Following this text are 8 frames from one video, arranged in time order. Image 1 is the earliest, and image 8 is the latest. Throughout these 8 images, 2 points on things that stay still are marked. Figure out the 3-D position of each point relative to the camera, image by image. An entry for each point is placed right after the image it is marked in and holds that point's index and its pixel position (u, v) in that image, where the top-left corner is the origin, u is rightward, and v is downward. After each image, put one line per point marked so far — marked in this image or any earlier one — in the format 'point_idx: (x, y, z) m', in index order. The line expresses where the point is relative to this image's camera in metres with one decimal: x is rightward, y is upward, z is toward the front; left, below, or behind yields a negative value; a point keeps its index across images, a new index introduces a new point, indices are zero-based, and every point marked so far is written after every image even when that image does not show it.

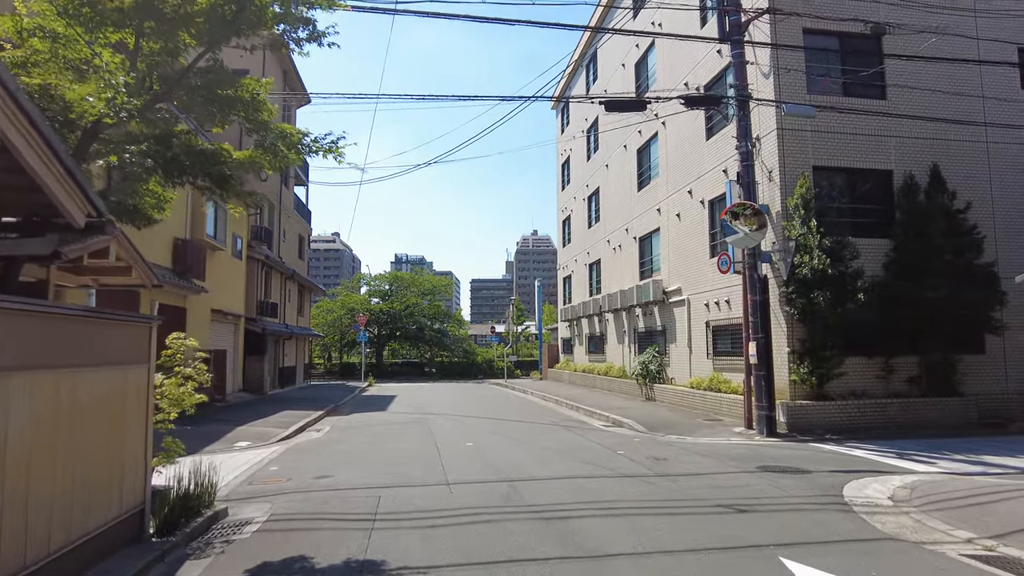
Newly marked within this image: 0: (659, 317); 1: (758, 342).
0: (+4.3, -0.9, +19.5) m
1: (+4.5, -1.0, +12.2) m
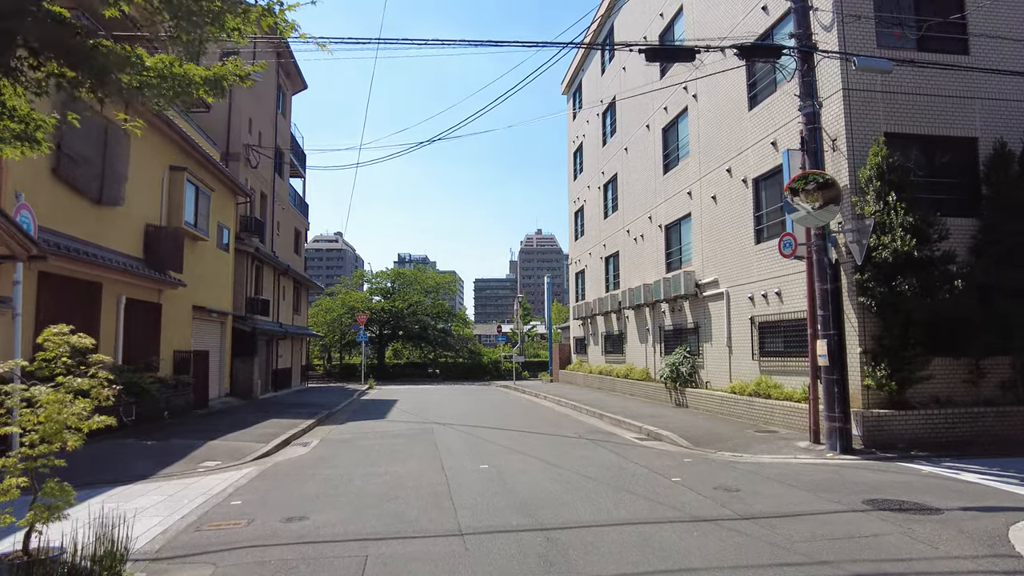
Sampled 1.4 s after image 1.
0: (+4.7, -0.7, +17.5) m
1: (+4.8, -0.8, +10.1) m
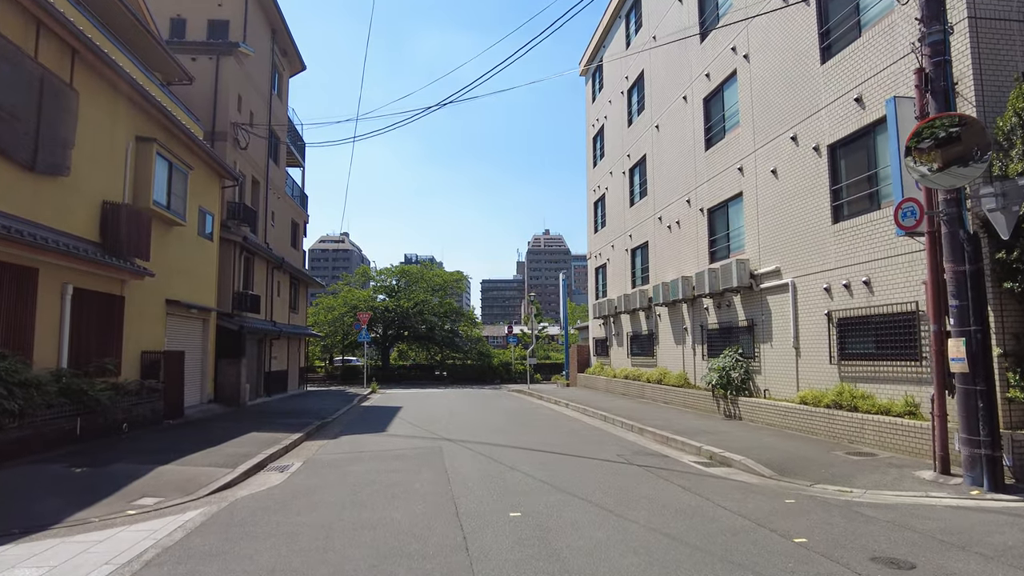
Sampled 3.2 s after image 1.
0: (+5.2, -0.5, +15.0) m
1: (+5.2, -0.6, +7.6) m
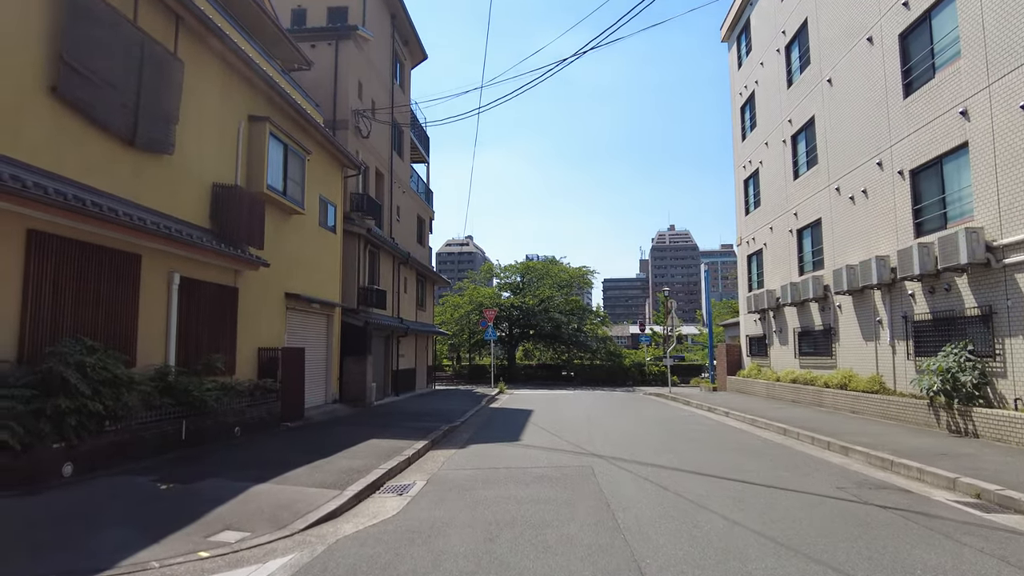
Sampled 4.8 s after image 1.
0: (+8.0, -0.1, +11.6) m
1: (+6.7, -0.2, +4.3) m
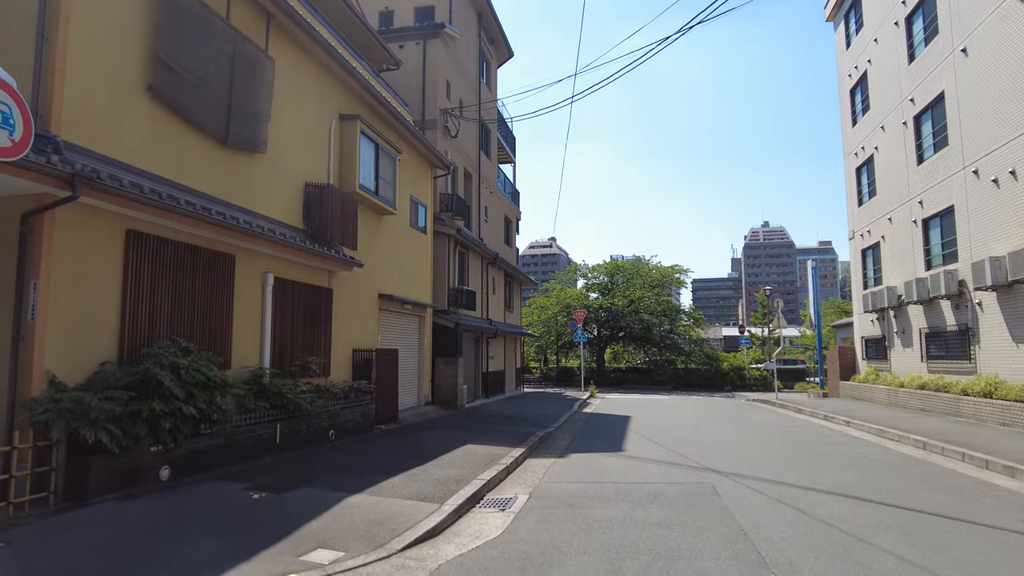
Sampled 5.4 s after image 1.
0: (+9.5, 0.0, +9.7) m
1: (+7.4, -0.1, +2.7) m
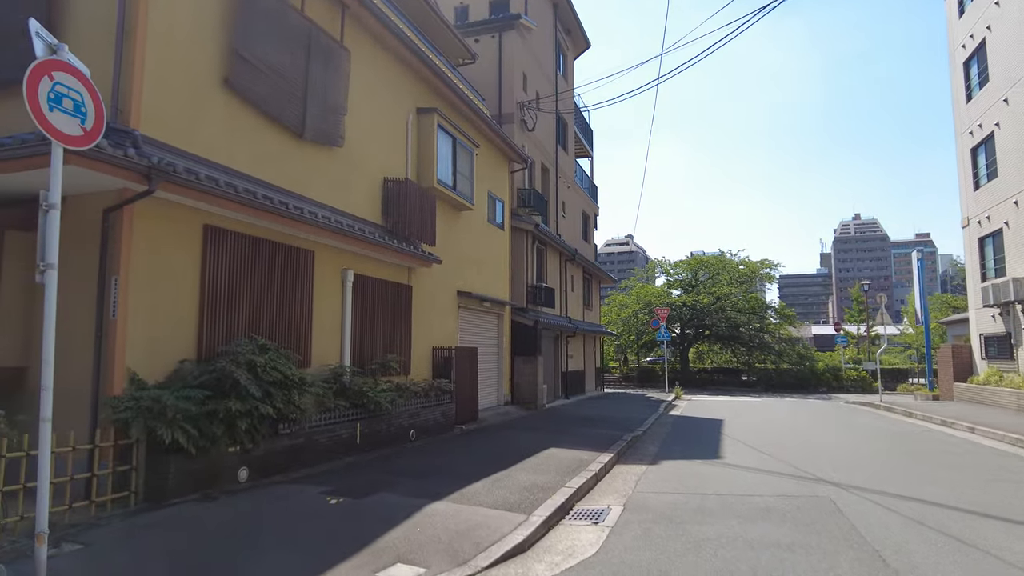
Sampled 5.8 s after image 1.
0: (+10.6, +0.2, +8.0) m
1: (+7.7, +0.1, +1.2) m
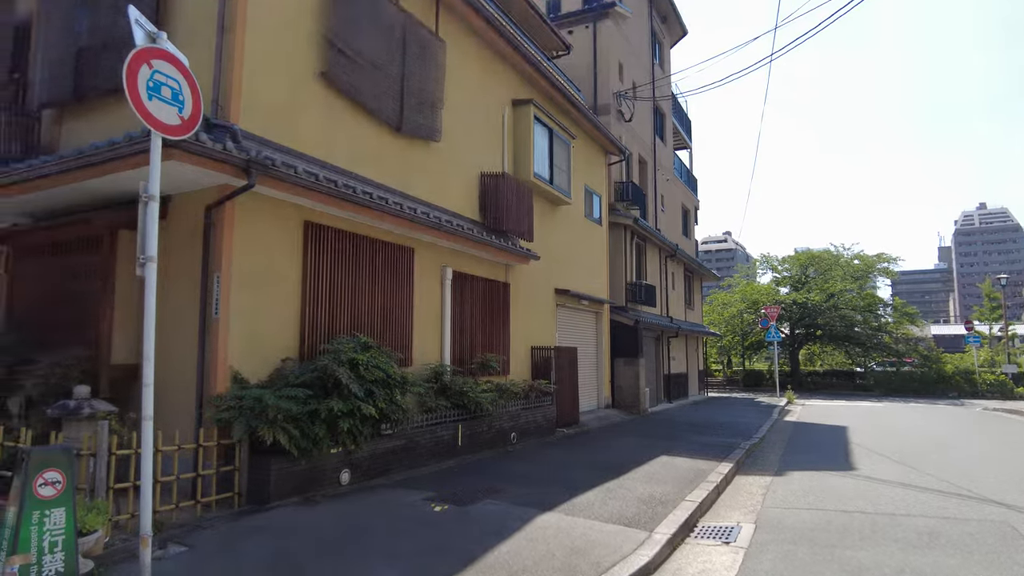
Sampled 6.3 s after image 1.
0: (+11.7, +0.4, +5.9) m
1: (+7.9, +0.3, -0.4) m
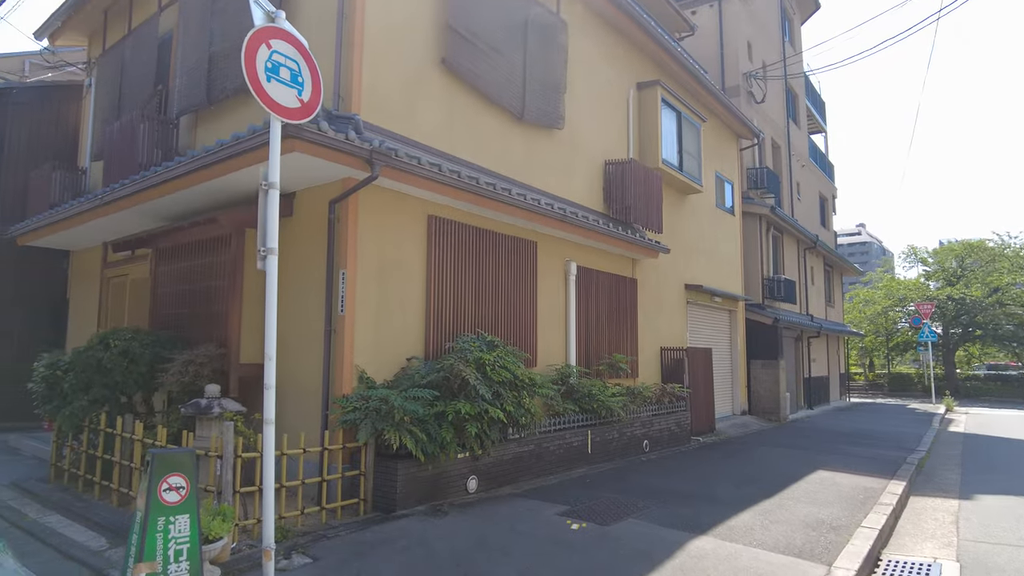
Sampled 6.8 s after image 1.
0: (+12.7, +0.6, +3.2) m
1: (+7.9, +0.4, -2.4) m
